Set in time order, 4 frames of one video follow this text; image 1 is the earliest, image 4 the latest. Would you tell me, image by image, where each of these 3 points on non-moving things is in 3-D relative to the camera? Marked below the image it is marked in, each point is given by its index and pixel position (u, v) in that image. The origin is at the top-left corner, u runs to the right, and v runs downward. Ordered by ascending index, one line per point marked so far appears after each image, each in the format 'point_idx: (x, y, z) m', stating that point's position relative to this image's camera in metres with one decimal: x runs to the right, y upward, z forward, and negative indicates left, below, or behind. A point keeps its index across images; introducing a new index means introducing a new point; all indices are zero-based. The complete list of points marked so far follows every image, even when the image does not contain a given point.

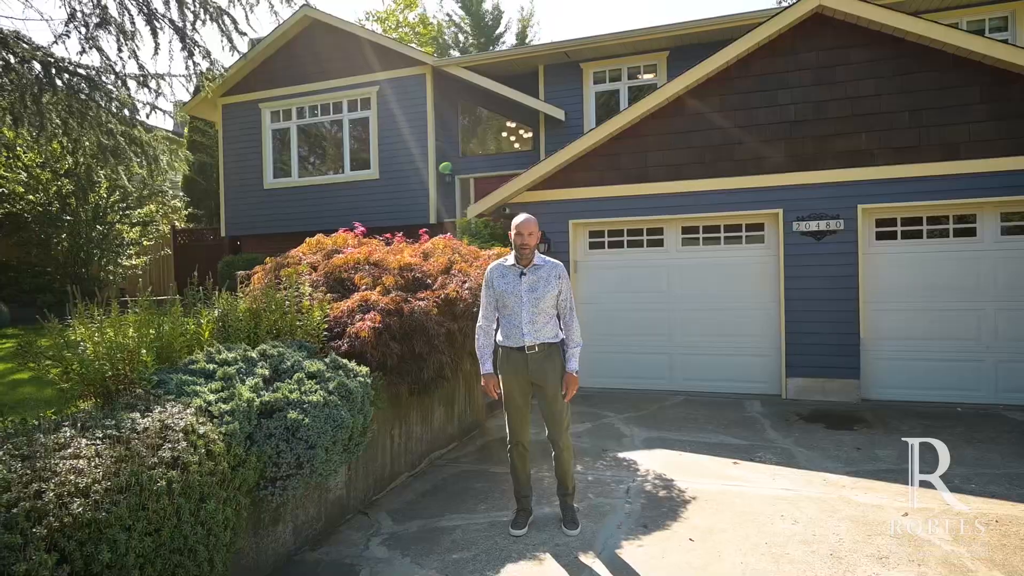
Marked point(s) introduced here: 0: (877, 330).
0: (+4.2, -0.5, +7.1) m
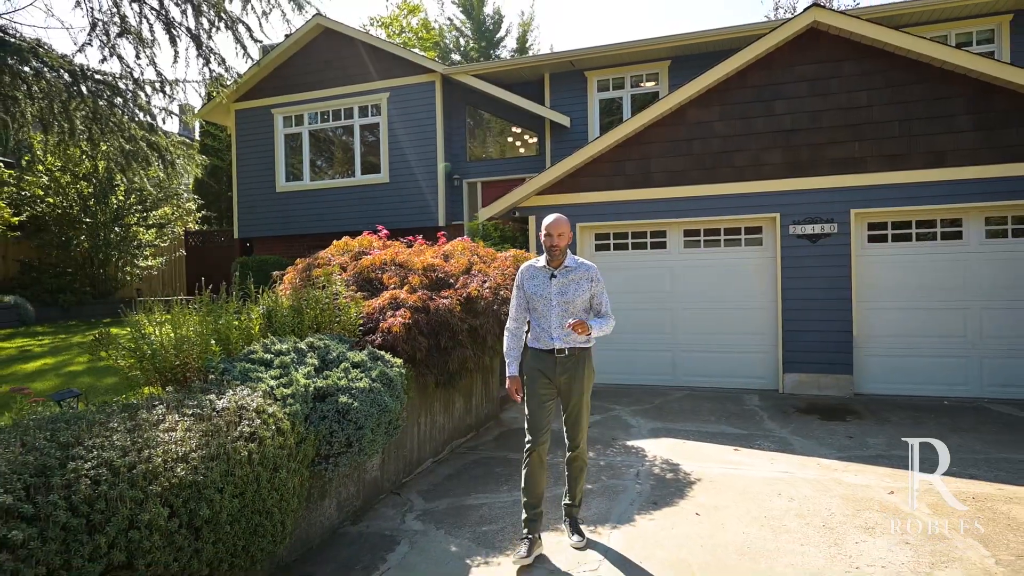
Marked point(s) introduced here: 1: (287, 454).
0: (+4.3, -0.5, +7.4) m
1: (-1.1, -0.8, +3.0) m
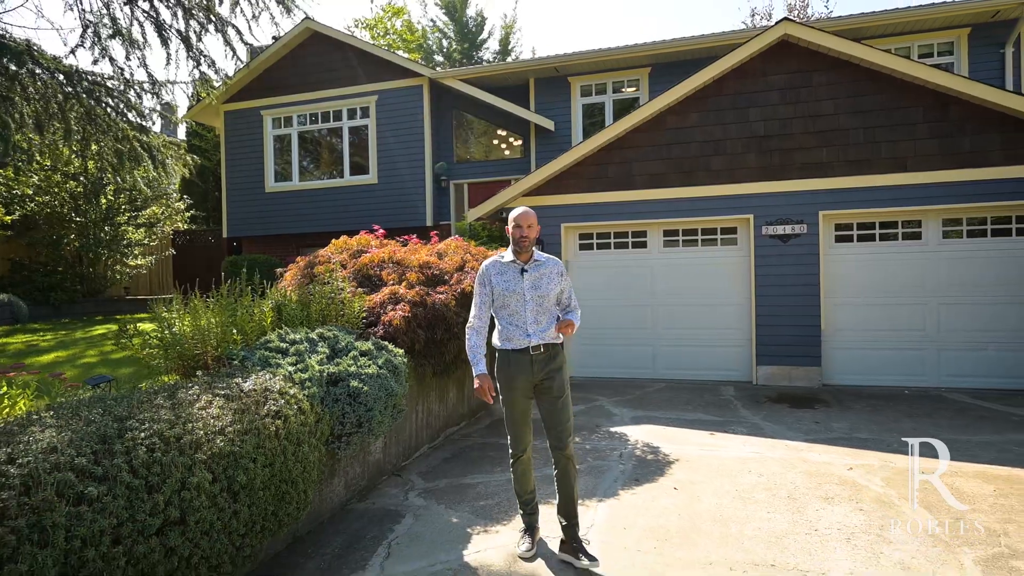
0: (+4.2, -0.5, +7.9) m
1: (-1.1, -0.8, +3.3) m
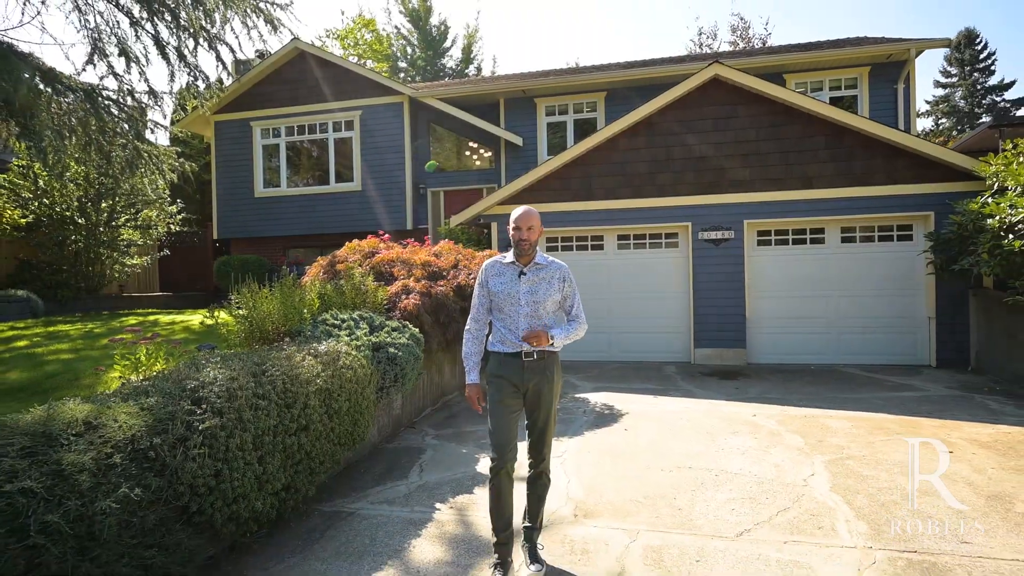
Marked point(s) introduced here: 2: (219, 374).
0: (+3.9, -0.4, +9.6) m
1: (-1.1, -0.7, +4.6) m
2: (-1.7, -0.5, +3.6) m
